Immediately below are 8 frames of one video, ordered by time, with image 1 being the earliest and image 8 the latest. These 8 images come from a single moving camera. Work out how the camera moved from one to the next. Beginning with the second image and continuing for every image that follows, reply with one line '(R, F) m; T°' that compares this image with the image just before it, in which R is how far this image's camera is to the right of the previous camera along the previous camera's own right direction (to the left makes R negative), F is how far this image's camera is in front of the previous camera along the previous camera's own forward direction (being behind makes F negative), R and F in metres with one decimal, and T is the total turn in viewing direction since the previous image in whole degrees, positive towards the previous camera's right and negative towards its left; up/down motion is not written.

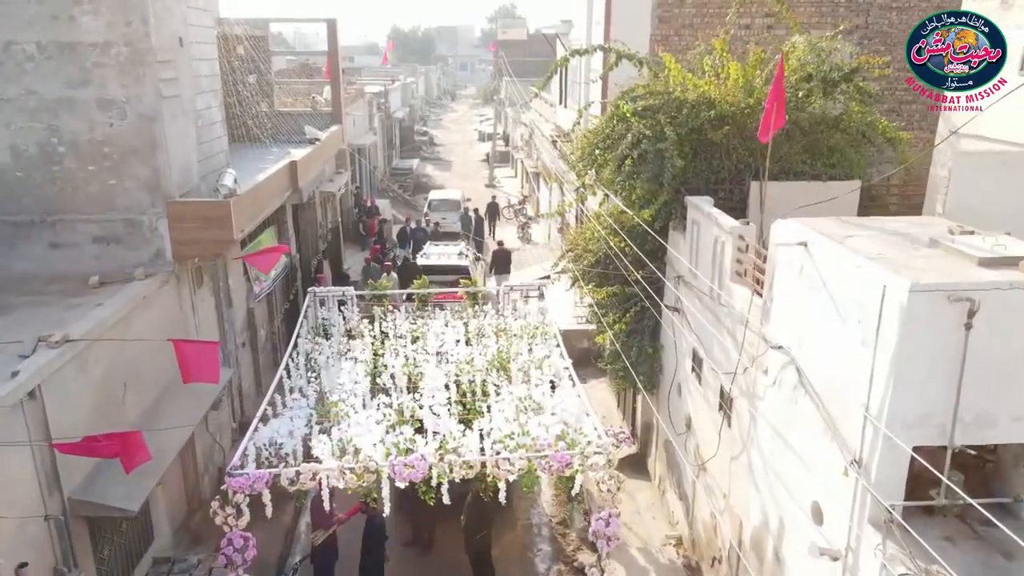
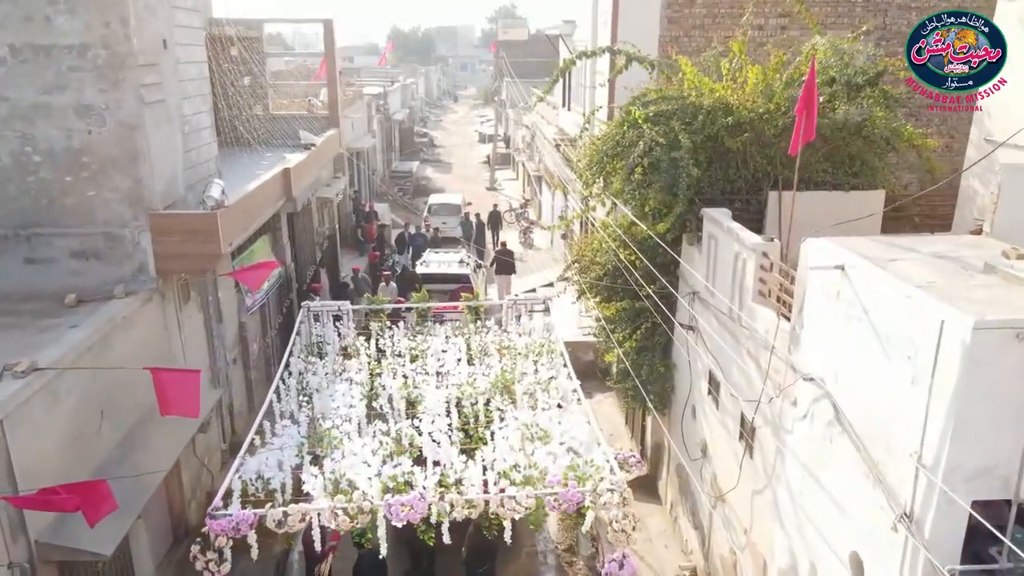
(0.0, +0.5) m; 0°
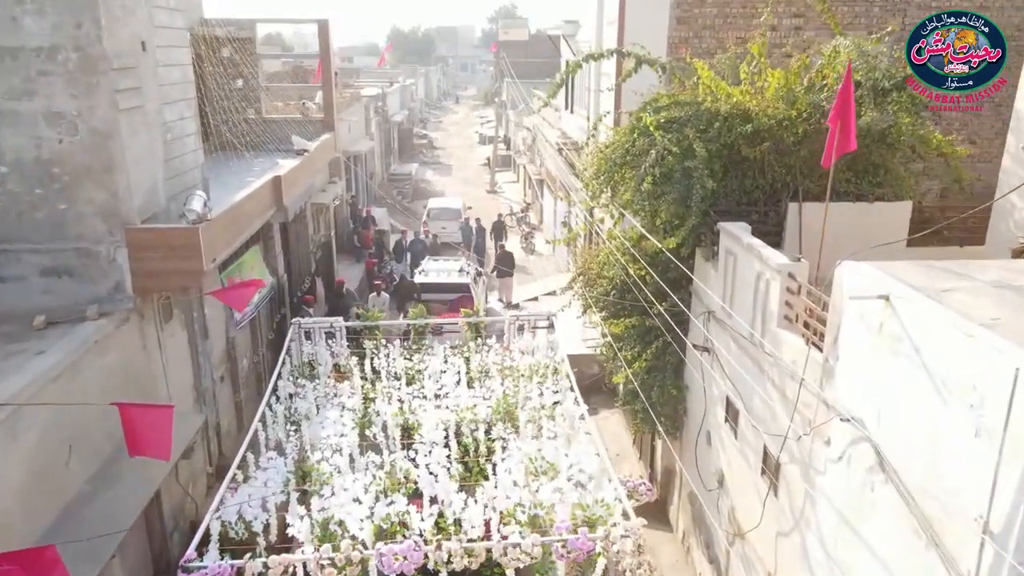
(0.0, +0.5) m; 0°
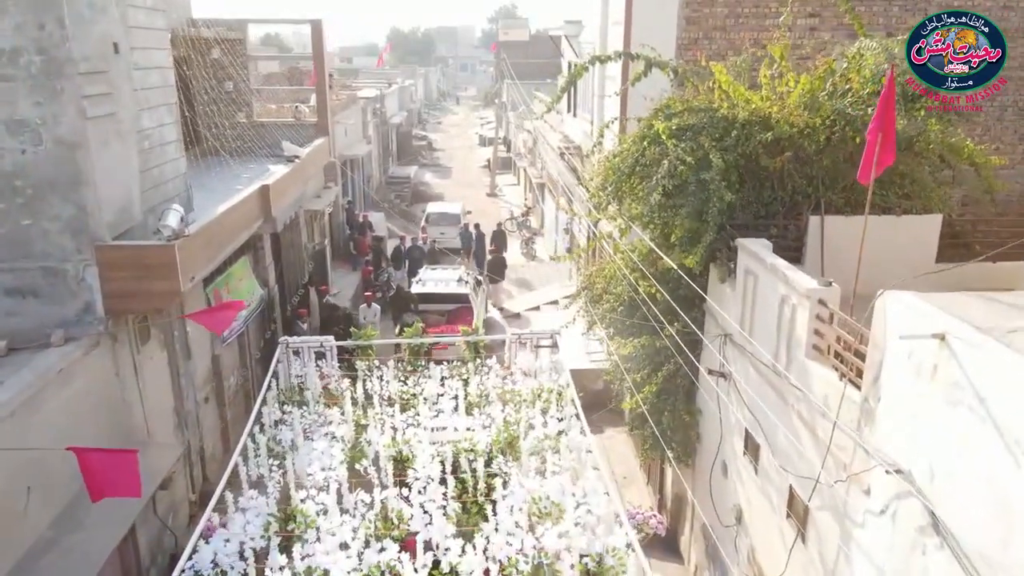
(0.0, +0.5) m; 0°
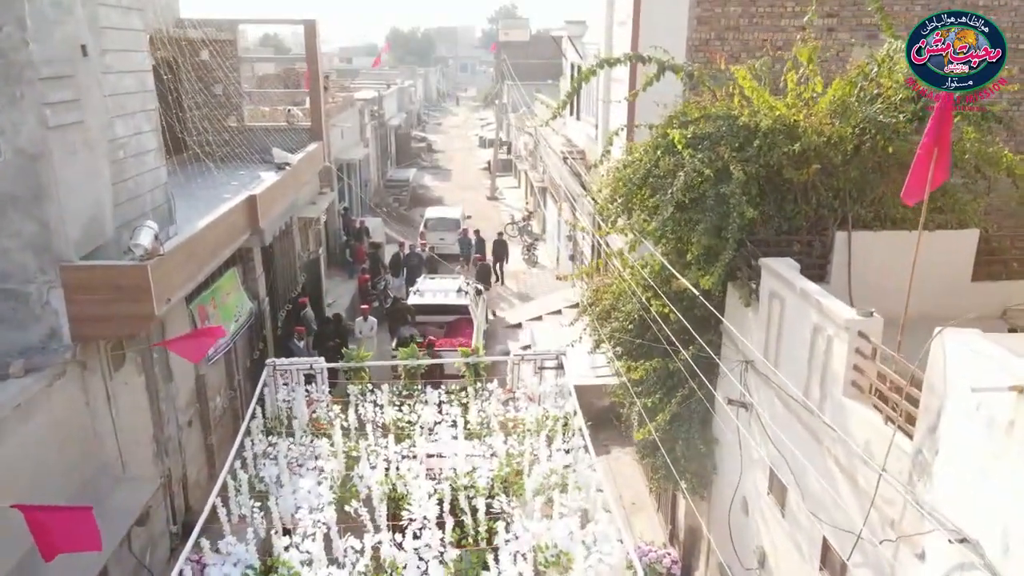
(0.0, +0.5) m; 0°
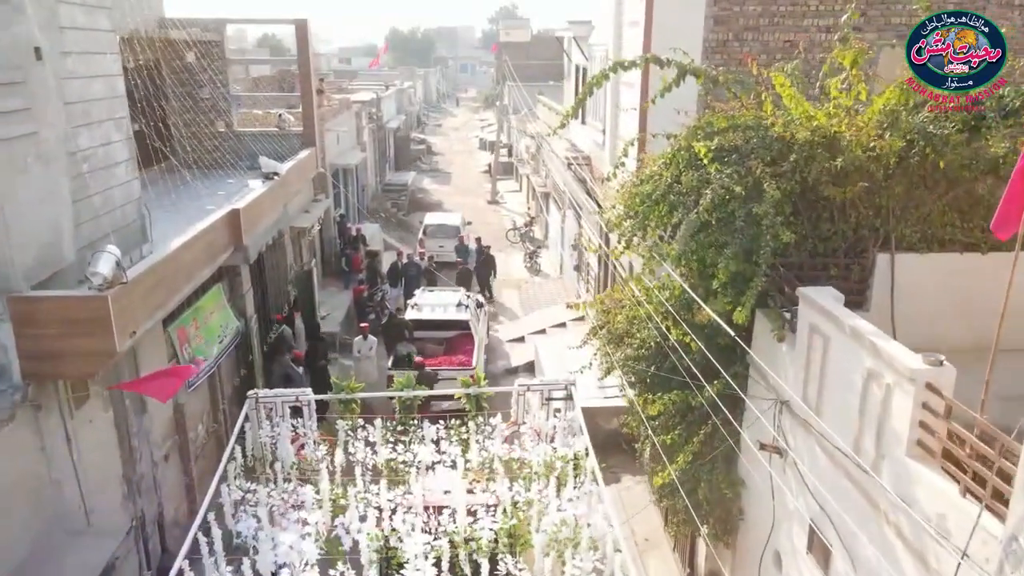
(0.0, +0.7) m; 0°
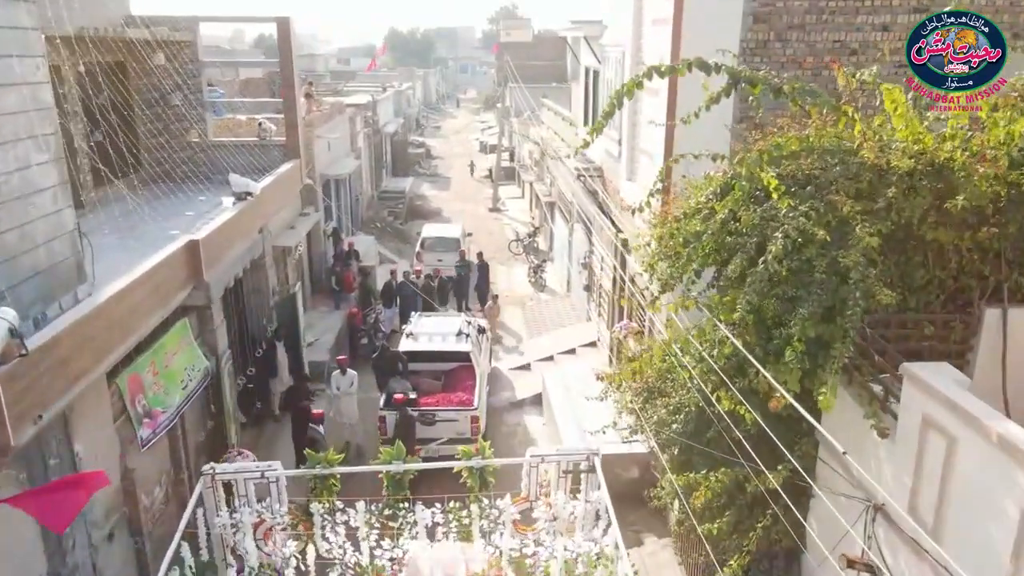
(-0.1, +1.2) m; 0°
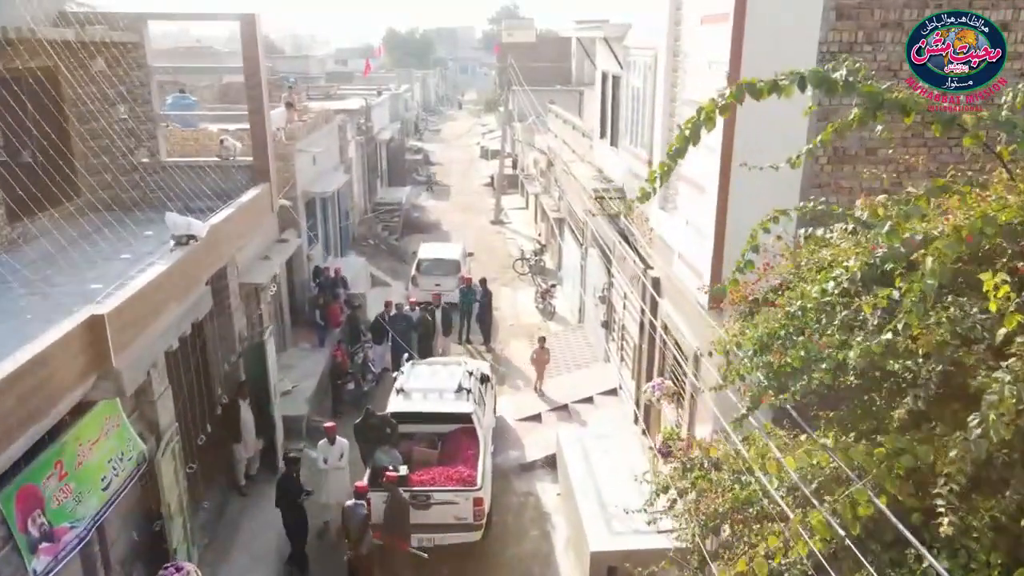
(-0.1, +1.8) m; 0°
